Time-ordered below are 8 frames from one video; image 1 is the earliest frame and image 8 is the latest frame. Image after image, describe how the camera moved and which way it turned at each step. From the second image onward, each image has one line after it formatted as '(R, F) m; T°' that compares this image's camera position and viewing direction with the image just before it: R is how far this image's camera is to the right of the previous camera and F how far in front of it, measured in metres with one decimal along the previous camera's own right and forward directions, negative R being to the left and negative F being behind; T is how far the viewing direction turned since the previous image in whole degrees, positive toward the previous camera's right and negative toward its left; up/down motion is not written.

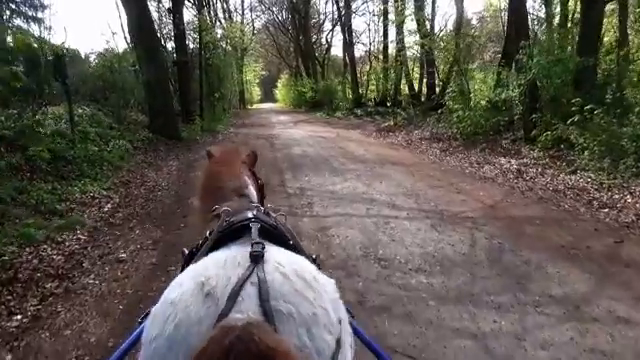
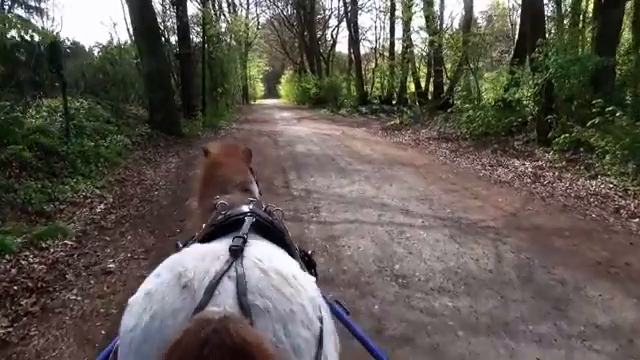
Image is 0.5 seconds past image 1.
(-0.1, +0.7) m; 0°
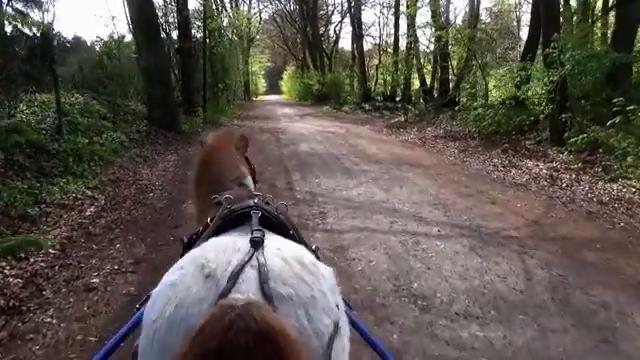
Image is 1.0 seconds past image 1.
(-0.1, +0.6) m; 0°
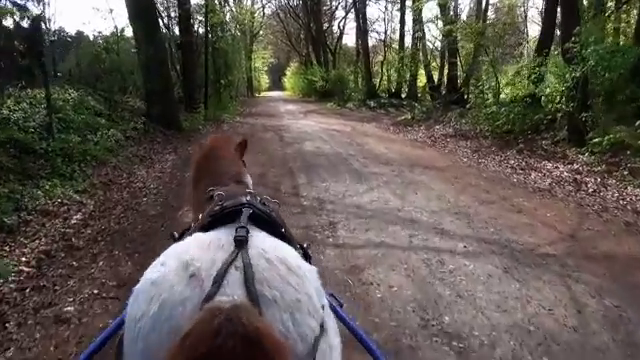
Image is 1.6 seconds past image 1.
(-0.1, +0.8) m; 0°
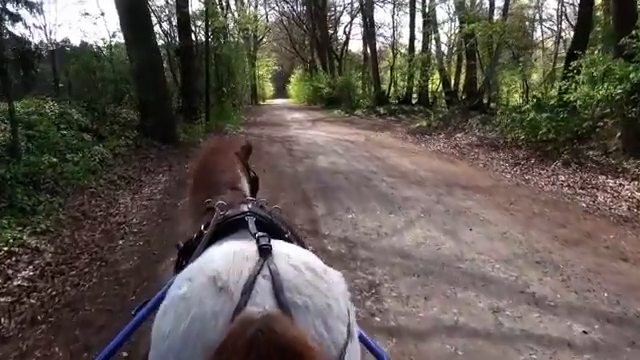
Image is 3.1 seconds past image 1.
(-0.3, +2.1) m; -1°
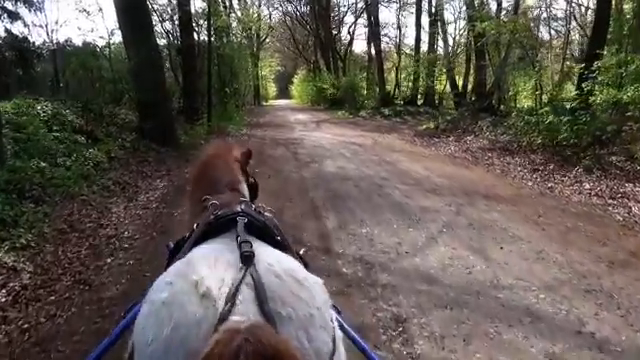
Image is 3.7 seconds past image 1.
(-0.1, +0.8) m; 0°
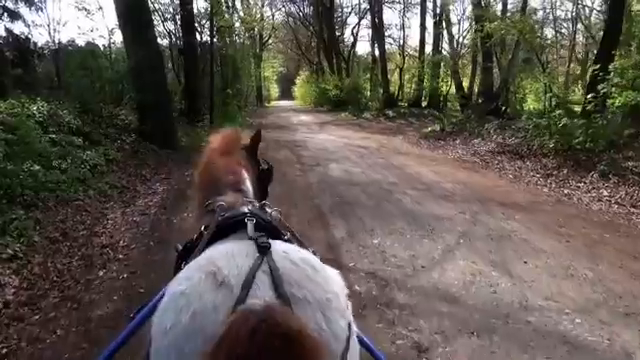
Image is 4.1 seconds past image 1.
(-0.1, +0.5) m; 0°
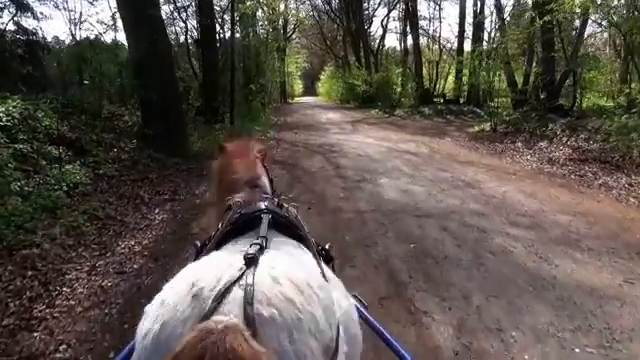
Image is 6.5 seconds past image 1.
(-0.6, +3.2) m; -3°
